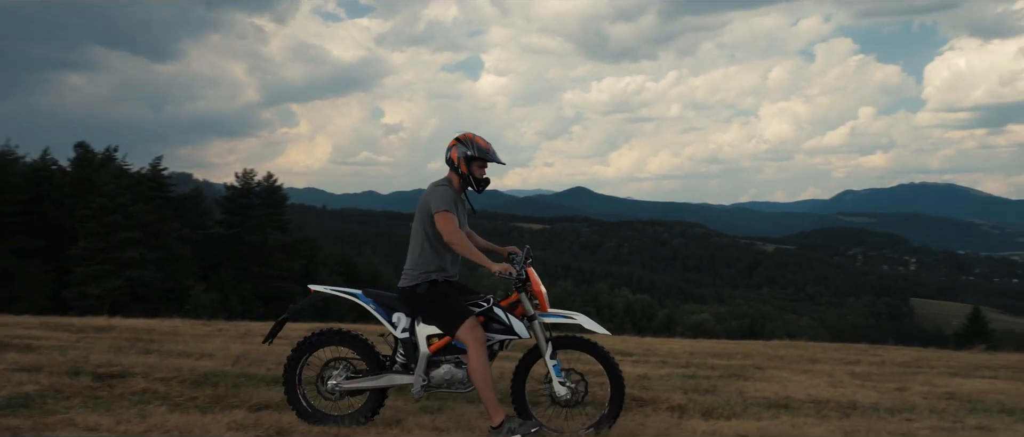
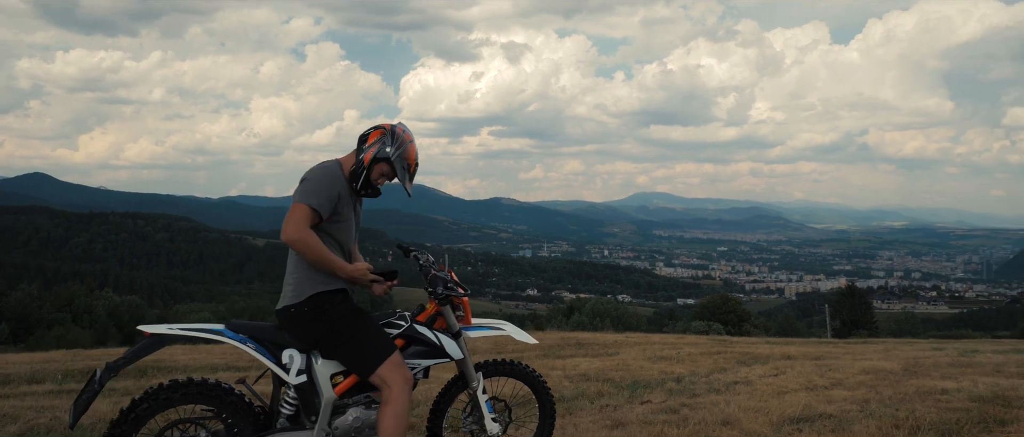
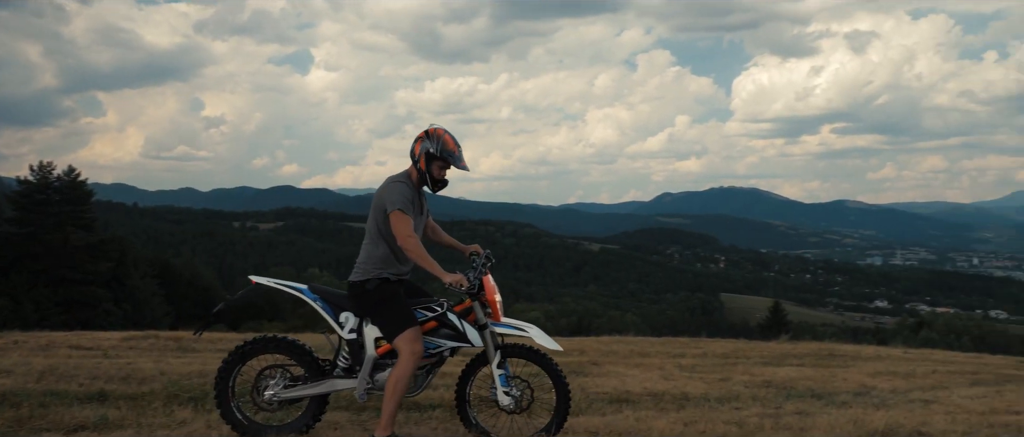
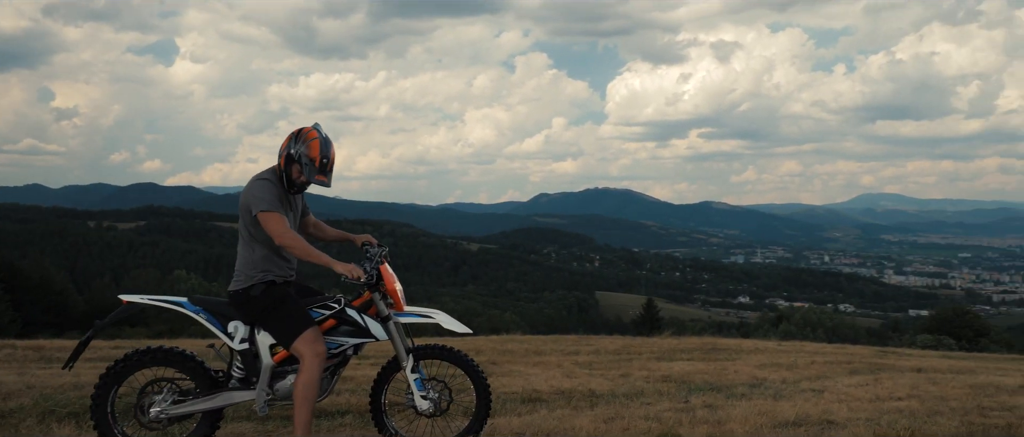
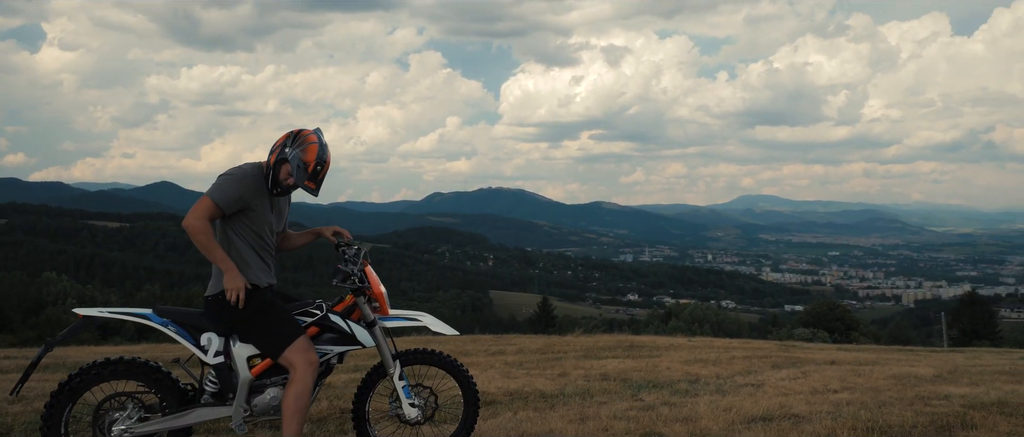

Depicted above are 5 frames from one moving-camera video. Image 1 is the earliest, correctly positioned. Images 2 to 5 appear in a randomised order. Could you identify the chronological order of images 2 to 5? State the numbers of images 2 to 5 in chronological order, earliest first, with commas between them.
3, 4, 5, 2
